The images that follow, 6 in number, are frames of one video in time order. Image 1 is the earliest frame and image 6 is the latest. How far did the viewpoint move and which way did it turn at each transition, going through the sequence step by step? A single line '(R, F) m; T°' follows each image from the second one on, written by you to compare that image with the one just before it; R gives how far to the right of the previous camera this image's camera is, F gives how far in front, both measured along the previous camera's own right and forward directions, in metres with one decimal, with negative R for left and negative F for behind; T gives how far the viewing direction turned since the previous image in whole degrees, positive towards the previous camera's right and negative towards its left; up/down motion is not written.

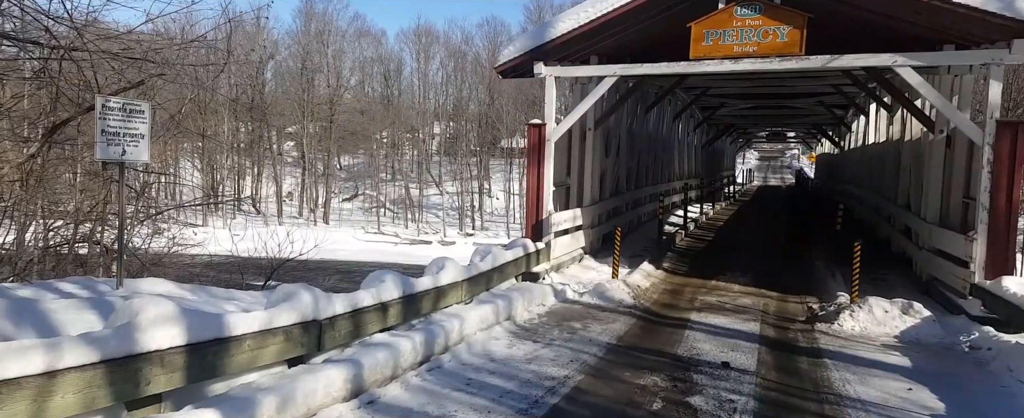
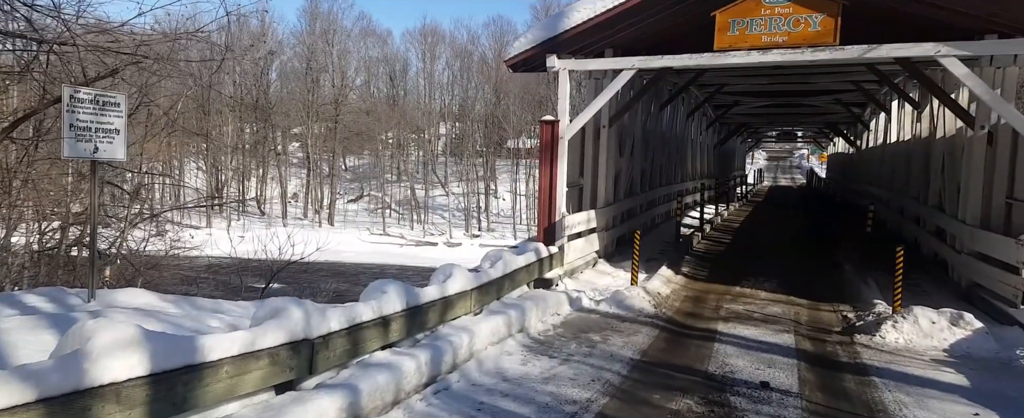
(-0.1, +0.7) m; 0°
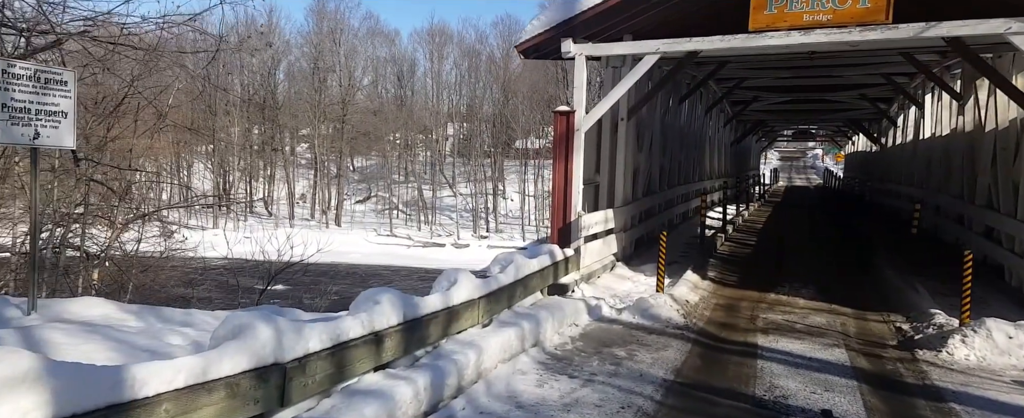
(0.0, +1.0) m; -1°
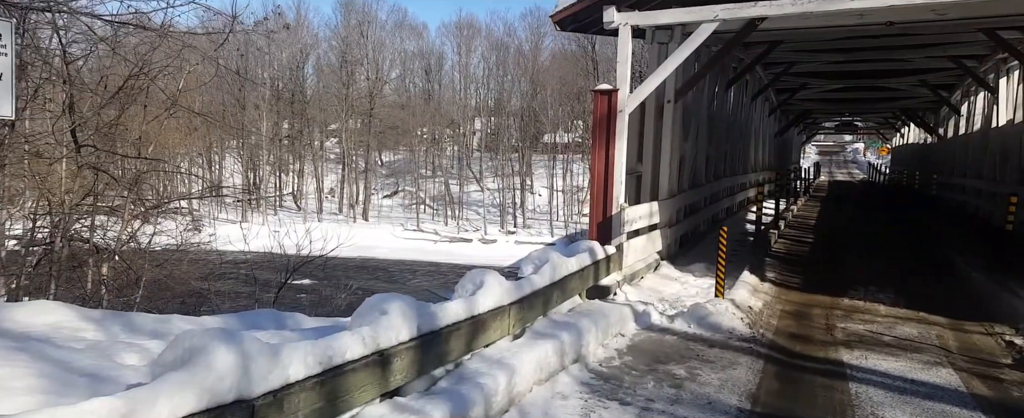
(-0.1, +1.2) m; -2°
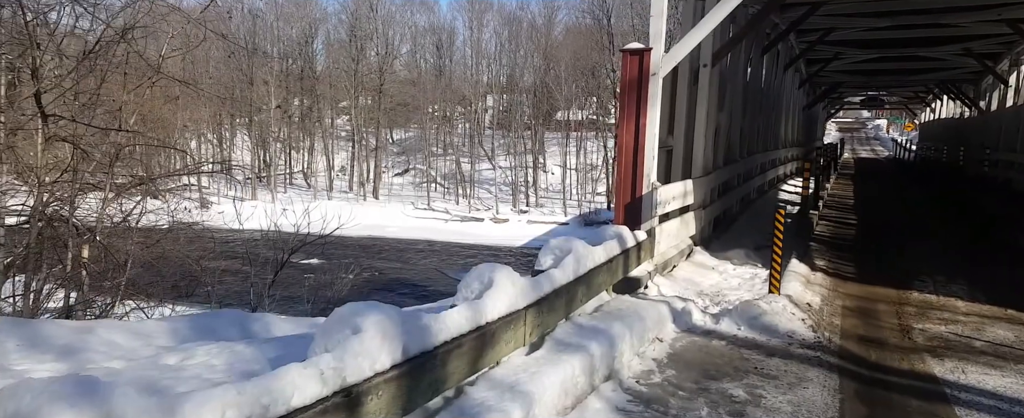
(0.0, +1.3) m; -1°
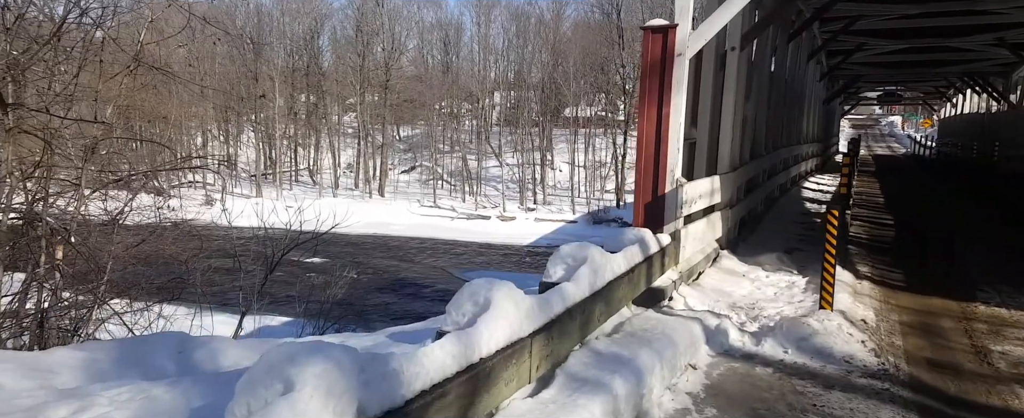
(0.0, +1.0) m; -1°
